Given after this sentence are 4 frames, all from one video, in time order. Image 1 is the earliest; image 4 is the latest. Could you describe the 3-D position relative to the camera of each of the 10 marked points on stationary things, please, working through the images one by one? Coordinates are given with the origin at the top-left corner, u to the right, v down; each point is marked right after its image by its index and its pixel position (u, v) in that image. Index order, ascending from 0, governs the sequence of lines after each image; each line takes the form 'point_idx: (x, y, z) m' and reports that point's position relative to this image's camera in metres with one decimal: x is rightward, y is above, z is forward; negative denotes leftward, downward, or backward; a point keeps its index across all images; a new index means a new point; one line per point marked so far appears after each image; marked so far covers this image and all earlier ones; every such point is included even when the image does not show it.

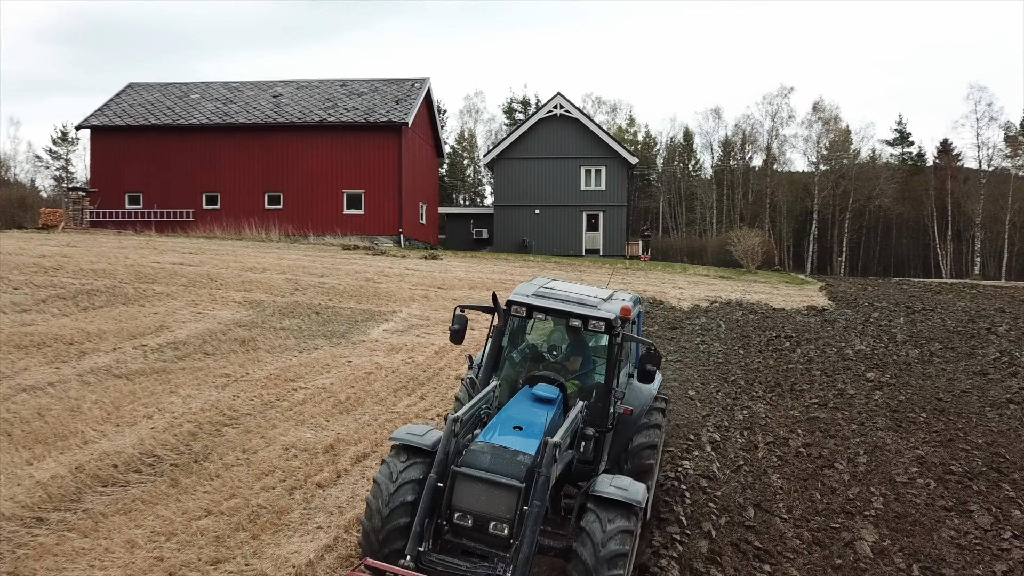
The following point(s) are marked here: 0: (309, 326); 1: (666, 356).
0: (-2.6, -0.5, +10.3) m
1: (+1.8, -0.8, +9.7) m
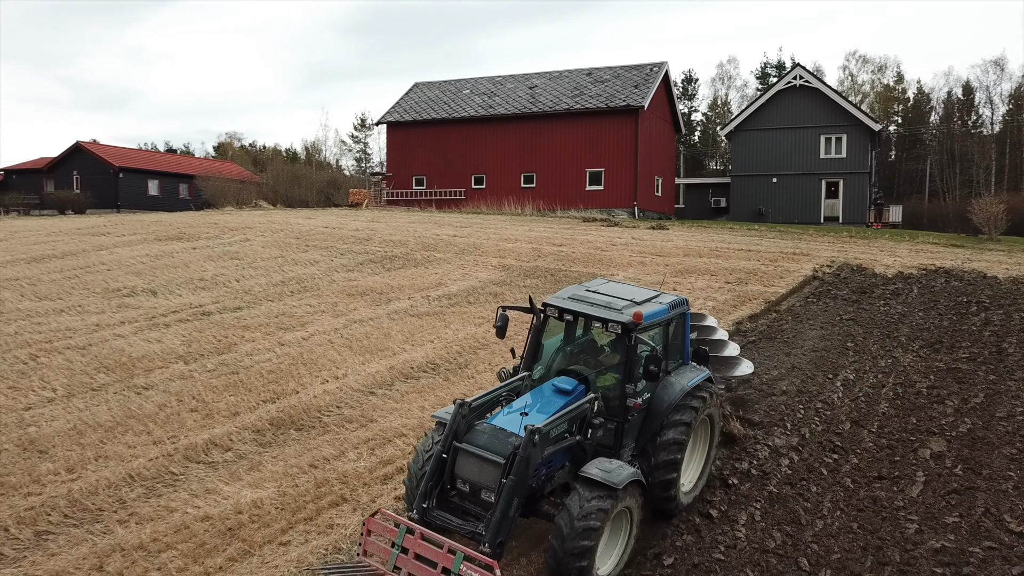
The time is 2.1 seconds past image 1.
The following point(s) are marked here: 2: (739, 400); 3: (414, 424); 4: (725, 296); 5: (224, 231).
0: (+0.6, +0.1, +13.2) m
1: (+4.6, -0.4, +11.3) m
2: (+2.2, -1.1, +8.0) m
3: (-0.9, -1.2, +7.2) m
4: (+3.3, -0.1, +12.5) m
5: (-6.2, +1.2, +17.6) m
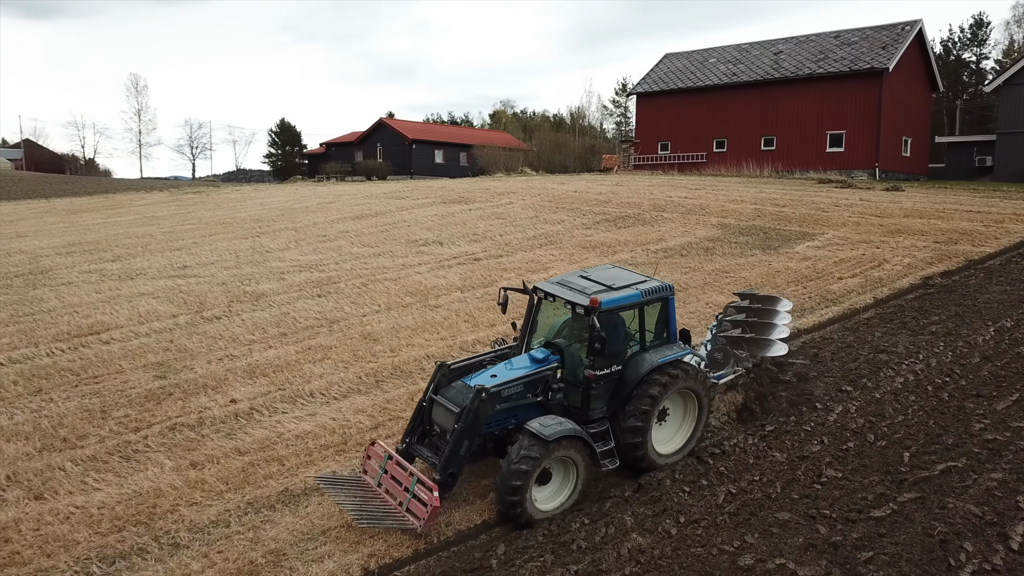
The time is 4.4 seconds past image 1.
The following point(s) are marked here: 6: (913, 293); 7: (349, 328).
0: (+4.5, +0.9, +15.0) m
1: (+7.7, +0.2, +11.9) m
2: (+4.4, -0.6, +9.6) m
3: (+1.3, -0.6, +9.9) m
4: (+6.9, +0.6, +13.5) m
5: (-0.5, +2.5, +21.2) m
6: (+5.7, -0.1, +11.5) m
7: (-2.2, -0.5, +10.7) m
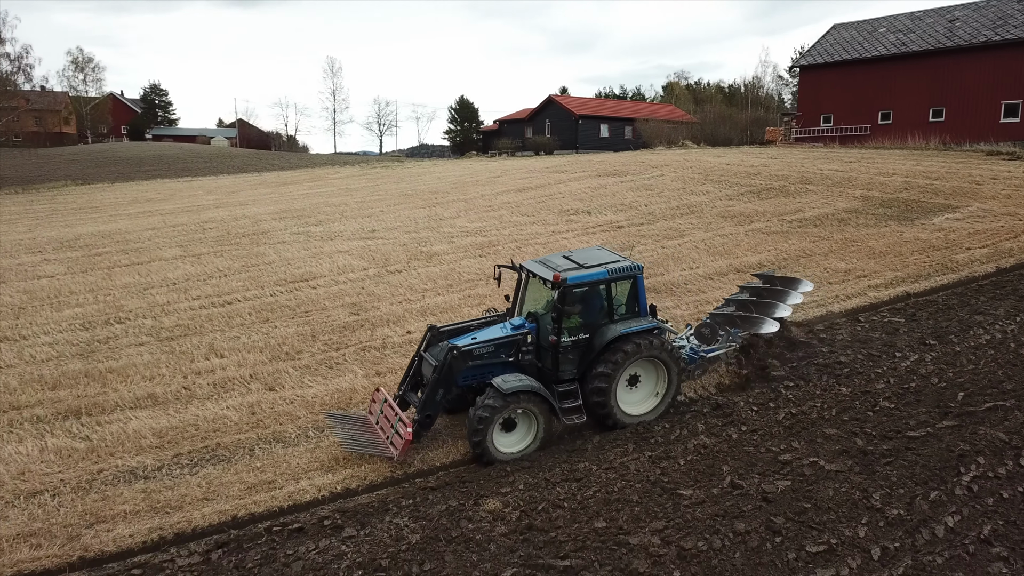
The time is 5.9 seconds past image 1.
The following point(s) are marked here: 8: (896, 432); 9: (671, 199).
0: (+7.3, +1.4, +15.4) m
1: (+9.8, +0.6, +11.8) m
2: (+6.1, -0.2, +10.2) m
3: (+3.0, -0.1, +11.2) m
4: (+9.3, +1.0, +13.5) m
5: (+3.8, +3.3, +22.5) m
6: (+7.7, +0.4, +11.8) m
7: (-0.2, +0.1, +12.6) m
8: (+3.3, -1.2, +6.9) m
9: (+3.5, +2.0, +17.9) m
